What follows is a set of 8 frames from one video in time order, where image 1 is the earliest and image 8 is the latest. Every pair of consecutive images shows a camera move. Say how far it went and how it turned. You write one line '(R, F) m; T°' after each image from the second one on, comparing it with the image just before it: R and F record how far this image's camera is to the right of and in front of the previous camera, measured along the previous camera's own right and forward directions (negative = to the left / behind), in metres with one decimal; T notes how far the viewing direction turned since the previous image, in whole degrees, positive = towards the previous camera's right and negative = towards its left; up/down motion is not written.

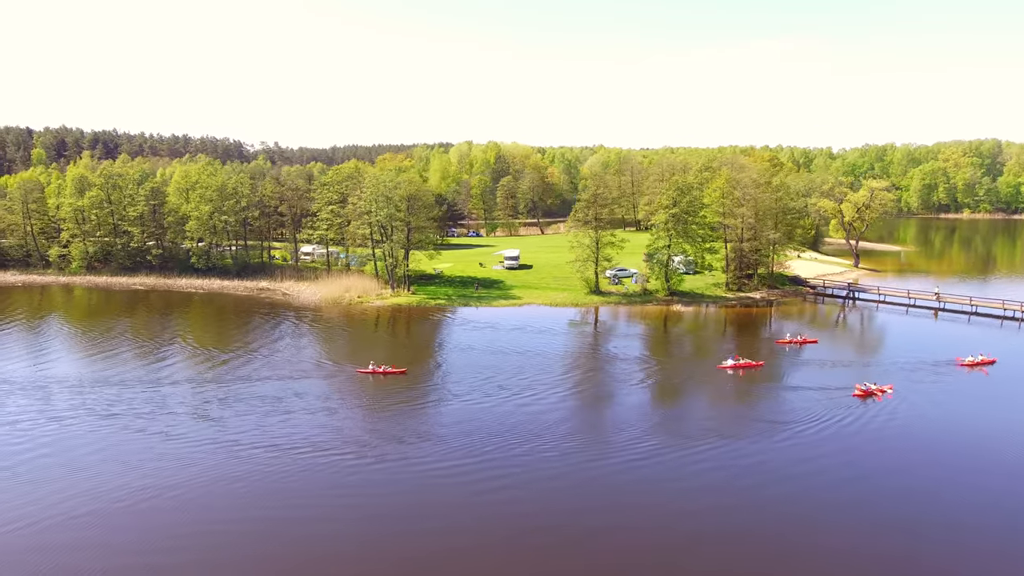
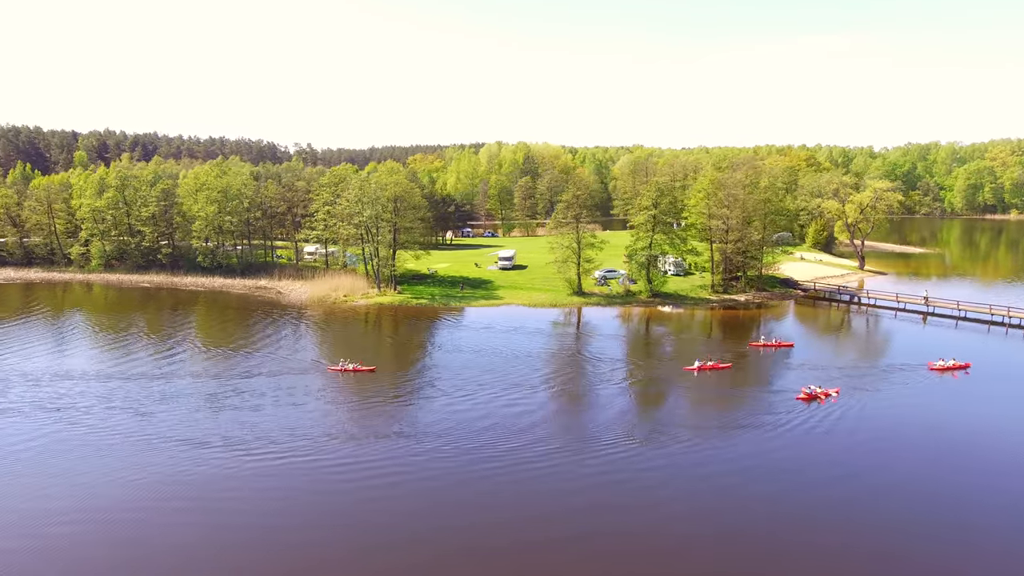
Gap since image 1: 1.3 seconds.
(+3.7, +0.1) m; -3°
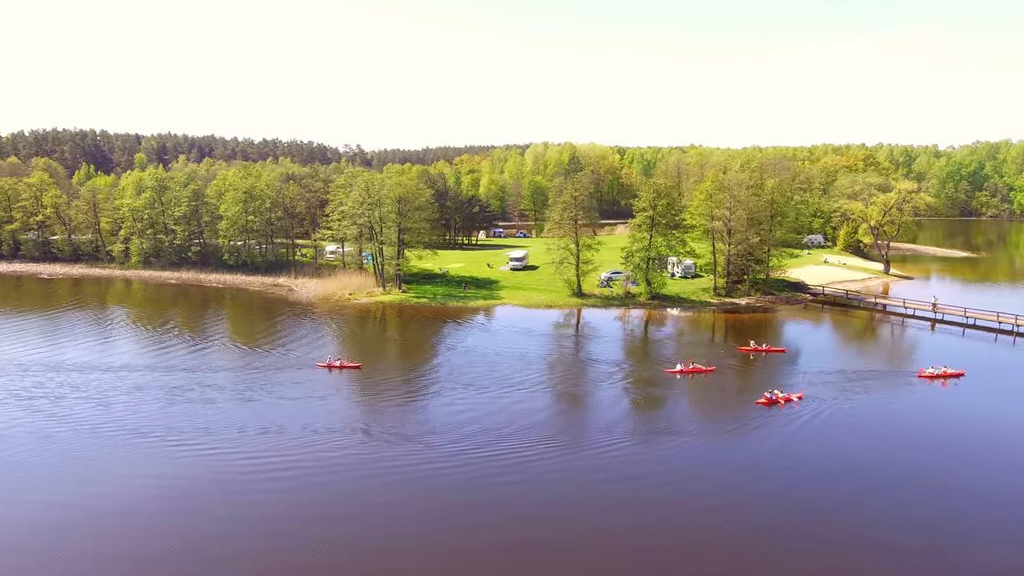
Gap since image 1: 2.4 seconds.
(+3.5, +0.2) m; -4°
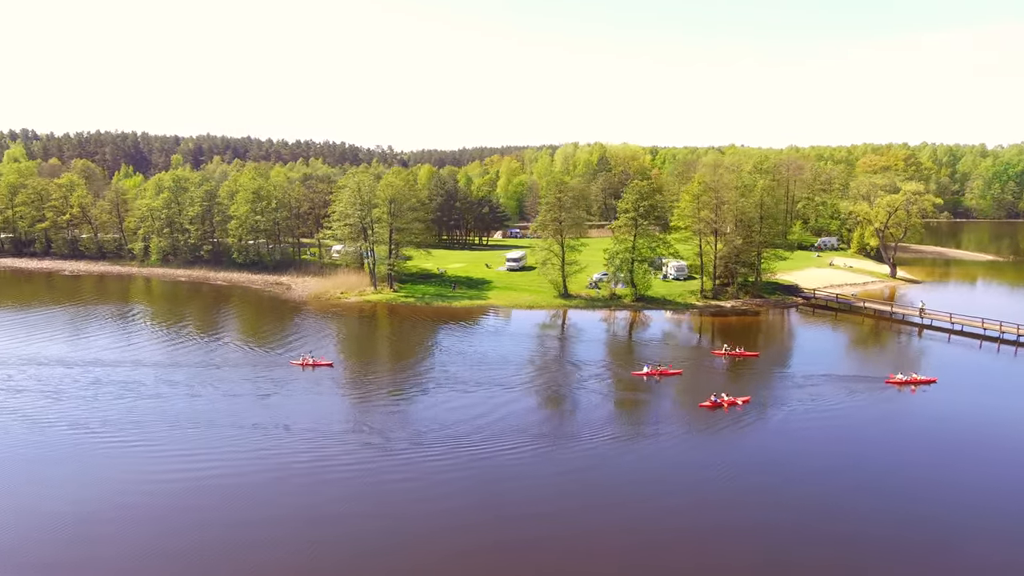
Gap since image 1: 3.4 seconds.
(+3.4, +0.1) m; -3°
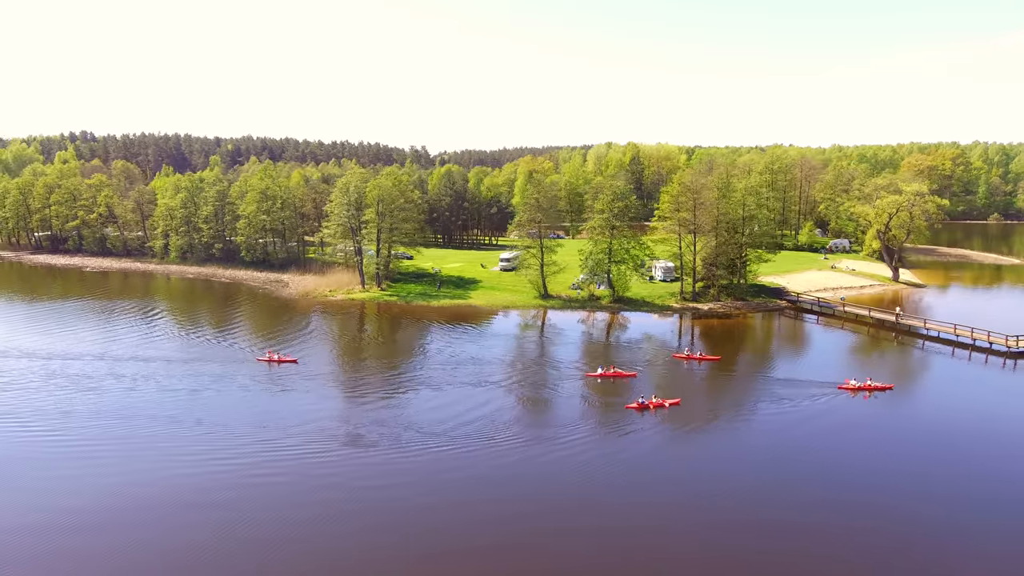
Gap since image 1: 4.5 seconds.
(+4.1, 0.0) m; -3°
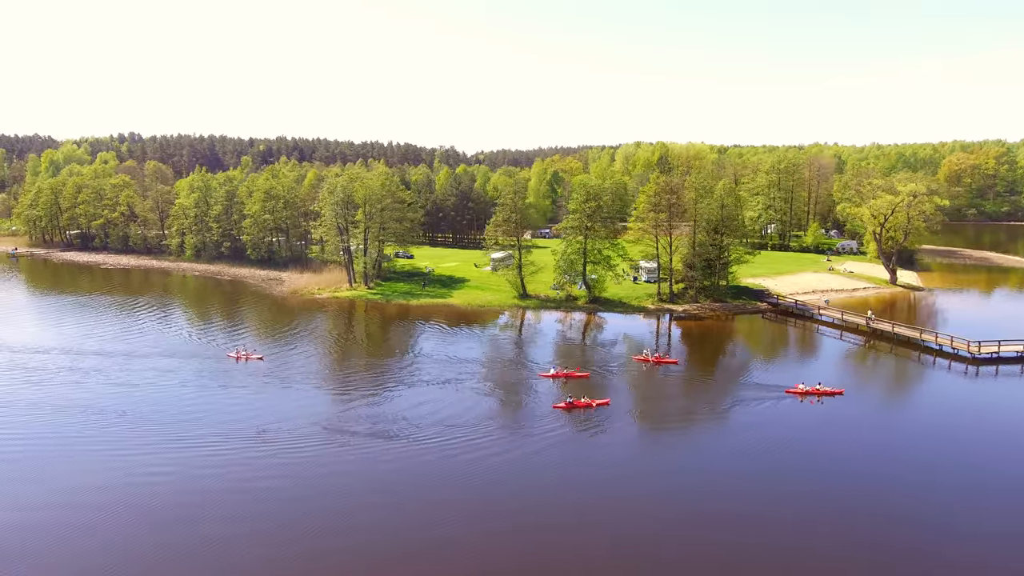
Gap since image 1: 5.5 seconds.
(+3.8, 0.0) m; -3°
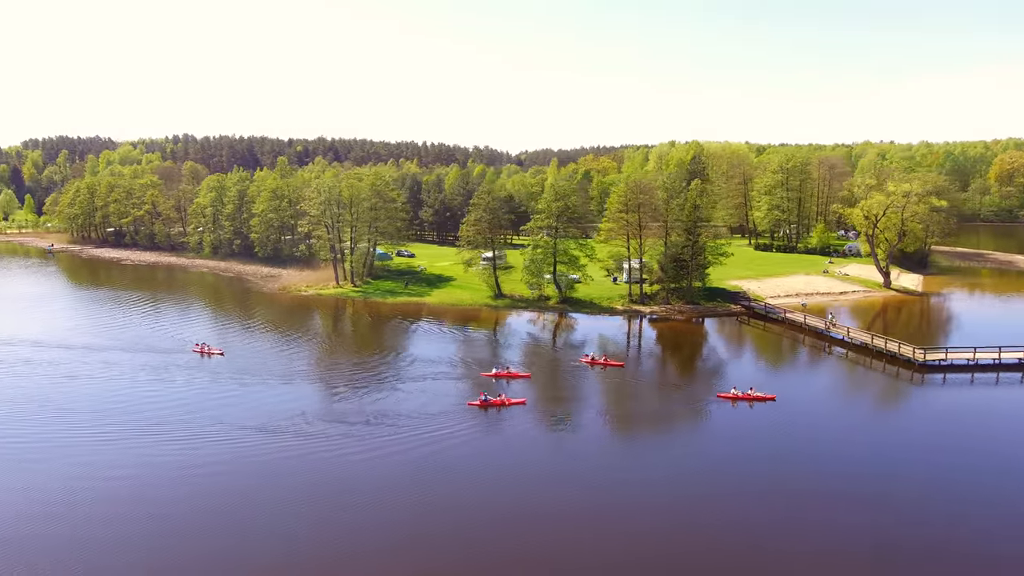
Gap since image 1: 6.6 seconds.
(+4.6, -0.1) m; -3°
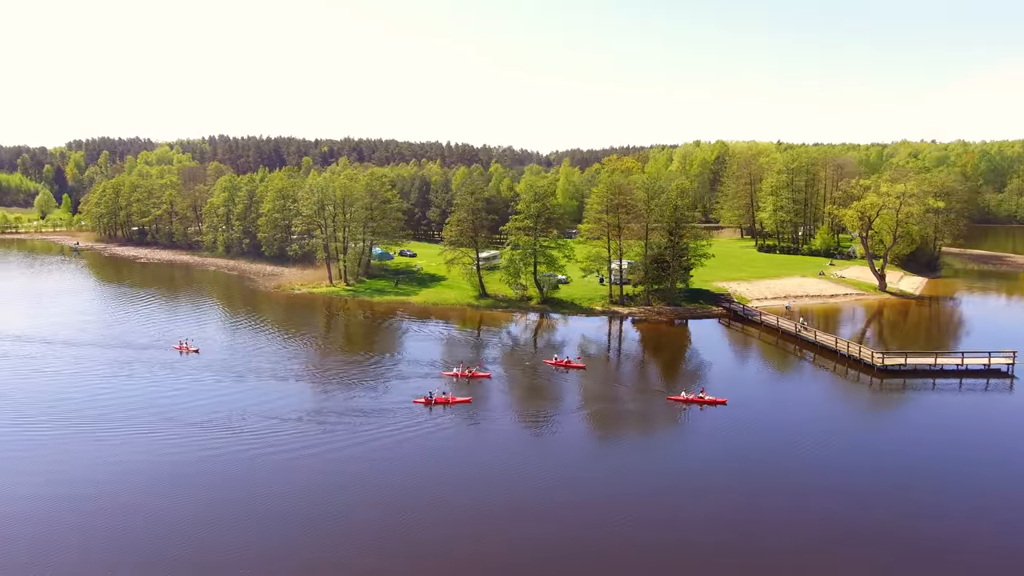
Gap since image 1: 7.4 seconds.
(+3.2, -0.2) m; -2°
